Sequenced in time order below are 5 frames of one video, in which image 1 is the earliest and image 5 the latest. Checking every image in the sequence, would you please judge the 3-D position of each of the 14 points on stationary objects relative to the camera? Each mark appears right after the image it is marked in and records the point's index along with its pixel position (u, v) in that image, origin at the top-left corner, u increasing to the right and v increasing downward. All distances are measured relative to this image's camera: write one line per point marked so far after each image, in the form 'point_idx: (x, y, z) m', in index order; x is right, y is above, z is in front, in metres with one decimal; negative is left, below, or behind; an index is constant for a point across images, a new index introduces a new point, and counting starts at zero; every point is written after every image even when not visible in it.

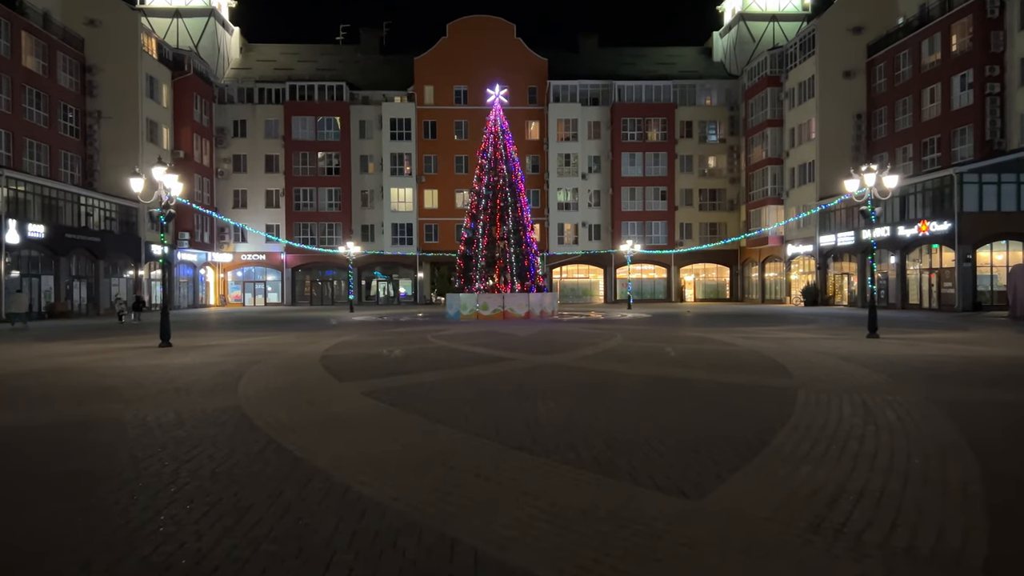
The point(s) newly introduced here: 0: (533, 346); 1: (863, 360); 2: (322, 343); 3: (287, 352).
0: (+0.3, -1.1, +15.1) m
1: (+5.9, -1.2, +13.5) m
2: (-4.1, -1.2, +17.8) m
3: (-4.3, -1.2, +15.6) m
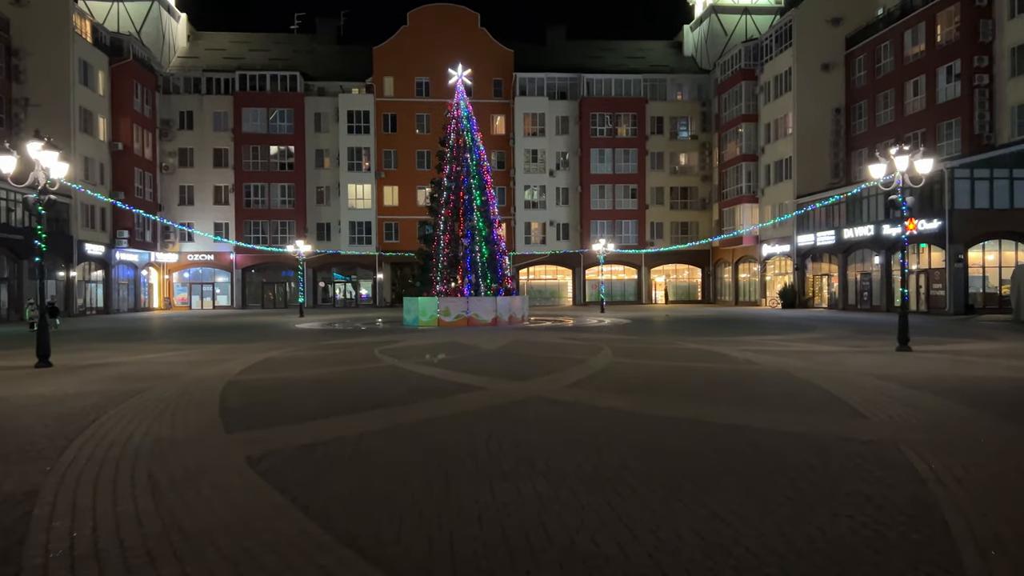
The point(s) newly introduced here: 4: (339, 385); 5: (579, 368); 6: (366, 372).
0: (-0.2, -1.2, +11.9) m
1: (+5.4, -1.3, +10.7) m
2: (-4.8, -1.3, +14.5) m
3: (-4.9, -1.3, +12.3) m
4: (-2.3, -1.3, +10.6) m
5: (+1.0, -1.2, +12.0) m
6: (-2.2, -1.3, +12.1) m
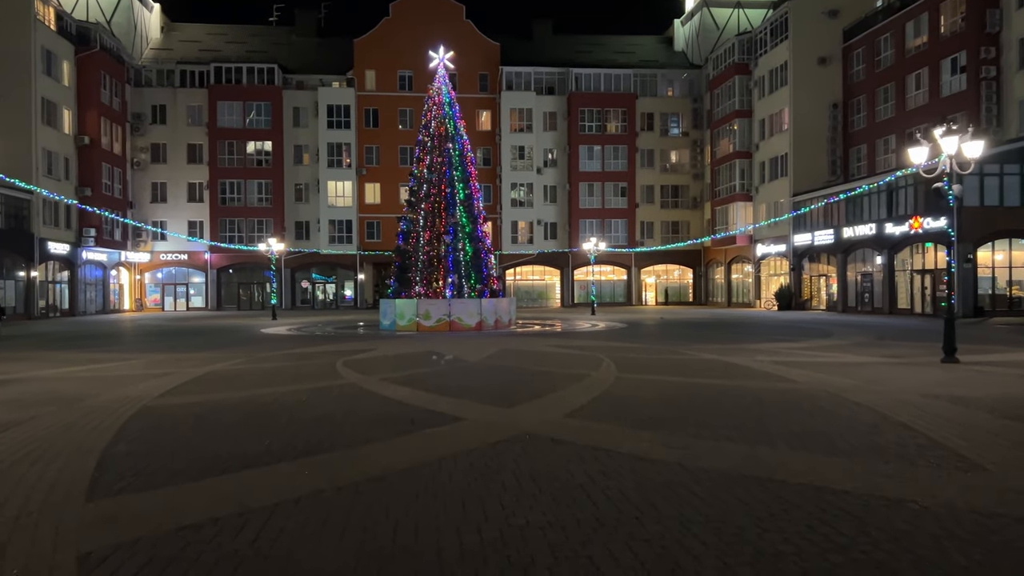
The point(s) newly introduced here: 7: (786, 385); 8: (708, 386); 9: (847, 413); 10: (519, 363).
0: (-0.3, -1.2, +9.7) m
1: (+5.3, -1.3, +8.6) m
2: (-5.0, -1.3, +12.2) m
3: (-5.0, -1.3, +10.0) m
4: (-2.4, -1.3, +8.4) m
5: (+0.8, -1.2, +9.8) m
6: (-2.4, -1.3, +9.9) m
7: (+3.4, -1.2, +10.2) m
8: (+2.4, -1.2, +10.1) m
9: (+3.3, -1.2, +7.9) m
10: (+0.1, -1.2, +12.8) m
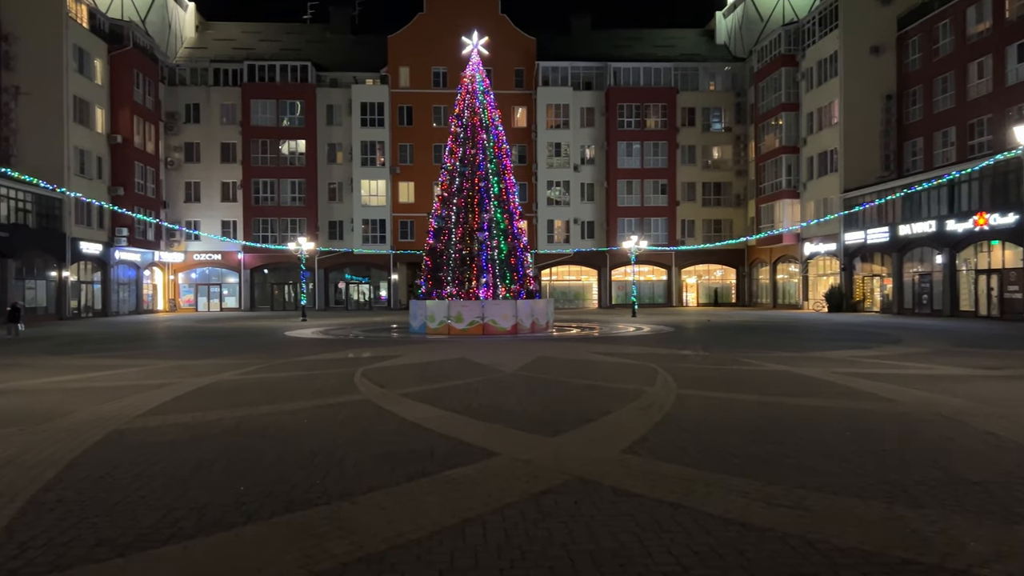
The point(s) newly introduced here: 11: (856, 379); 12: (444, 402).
0: (+0.1, -1.2, +8.1) m
1: (+5.7, -1.3, +6.7) m
2: (-4.4, -1.3, +10.8) m
3: (-4.6, -1.3, +8.6) m
4: (-2.0, -1.3, +6.9) m
5: (+1.2, -1.2, +8.2) m
6: (-1.9, -1.3, +8.4) m
7: (+3.9, -1.2, +8.4) m
8: (+2.9, -1.2, +8.4) m
9: (+3.6, -1.2, +6.2) m
10: (+0.7, -1.2, +11.2) m
11: (+4.7, -1.2, +11.1) m
12: (-0.7, -1.2, +8.8) m
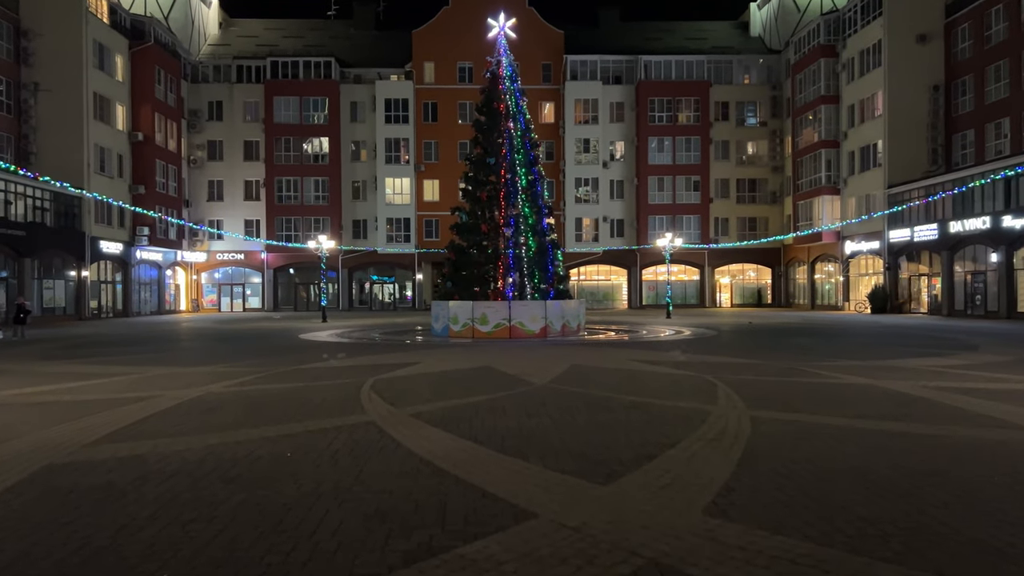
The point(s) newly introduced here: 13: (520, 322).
0: (+0.4, -1.2, +6.5) m
1: (+5.9, -1.3, +4.9) m
2: (-4.0, -1.3, +9.3) m
3: (-4.3, -1.3, +7.1) m
4: (-1.8, -1.3, +5.3) m
5: (+1.5, -1.2, +6.5) m
6: (-1.6, -1.3, +6.8) m
7: (+4.2, -1.2, +6.7) m
8: (+3.2, -1.2, +6.6) m
9: (+3.9, -1.2, +4.4) m
10: (+1.1, -1.2, +9.6) m
11: (+5.1, -1.2, +9.3) m
12: (-0.4, -1.2, +7.2) m
13: (+0.2, -0.9, +20.3) m
